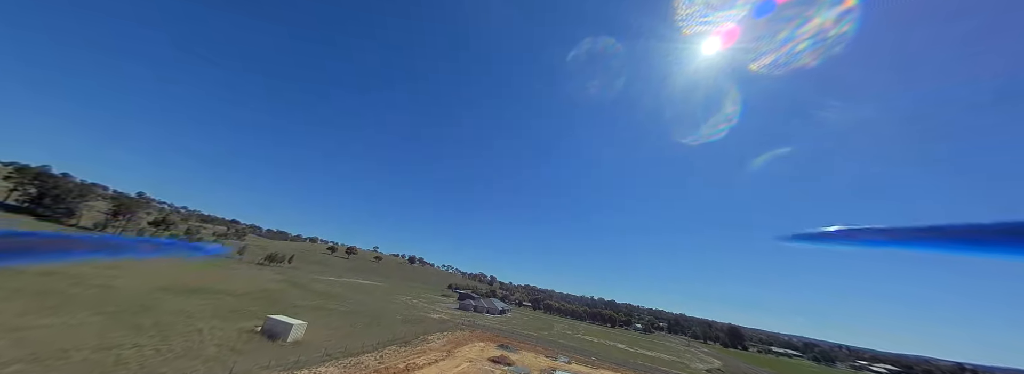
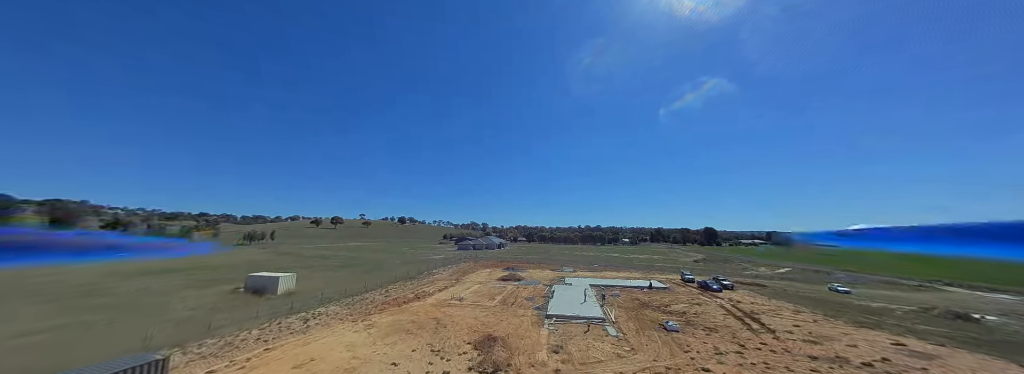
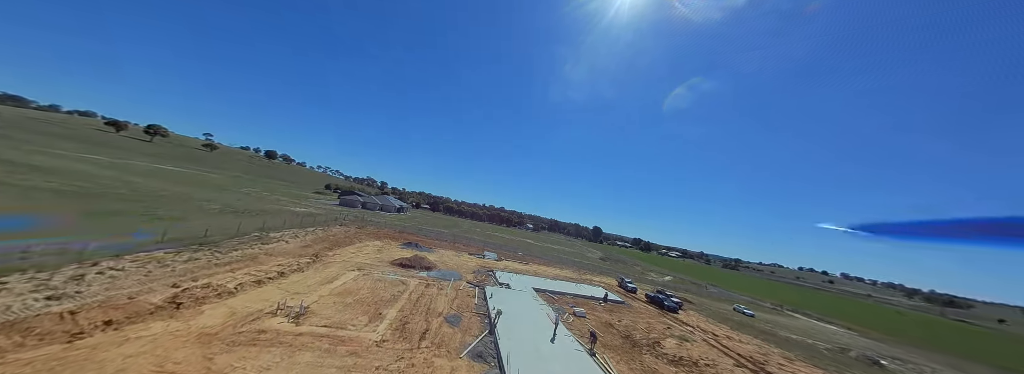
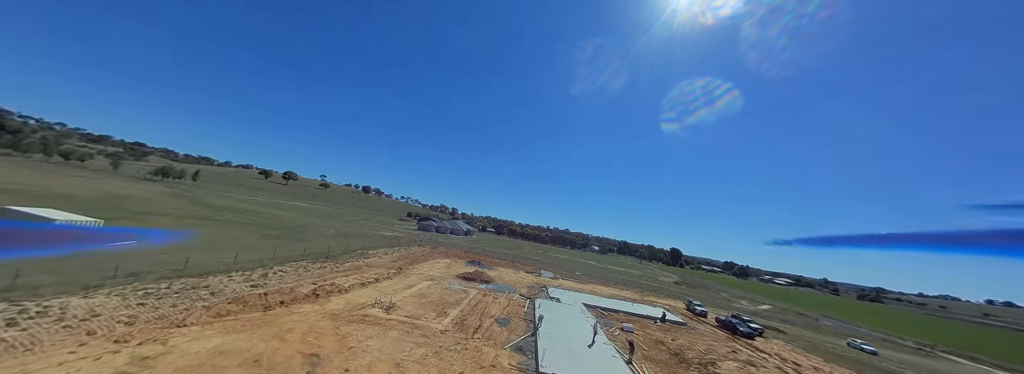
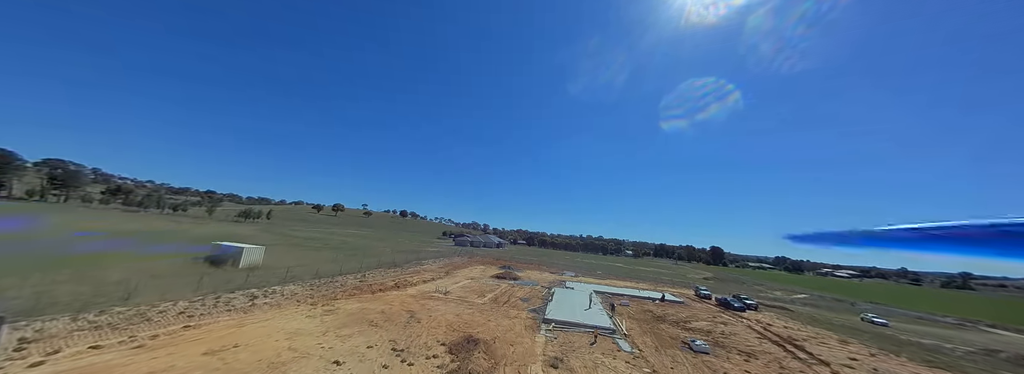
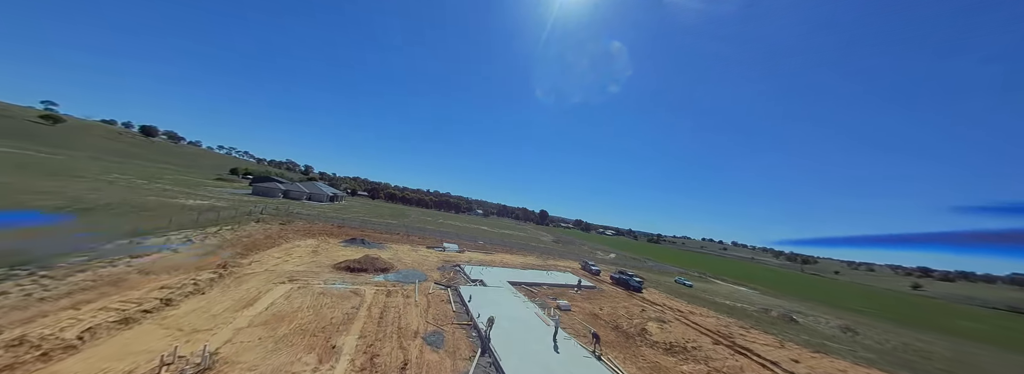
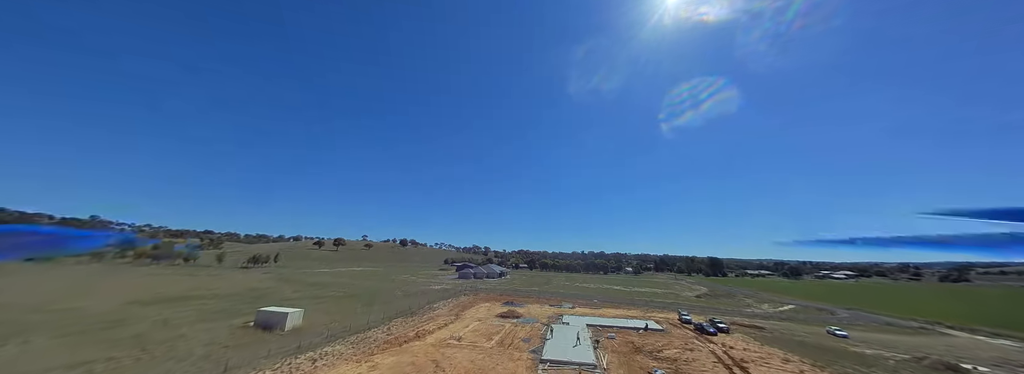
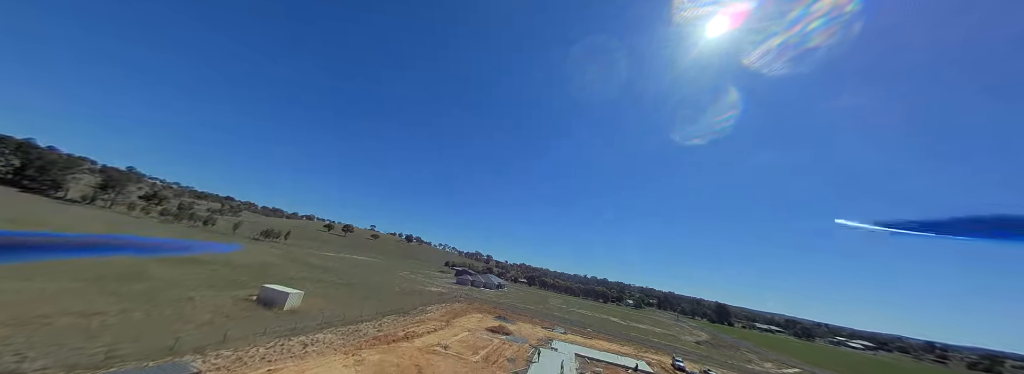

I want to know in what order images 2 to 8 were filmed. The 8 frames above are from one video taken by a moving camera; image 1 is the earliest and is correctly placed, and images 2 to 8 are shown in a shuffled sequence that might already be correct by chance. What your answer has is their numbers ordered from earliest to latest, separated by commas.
8, 7, 2, 5, 4, 3, 6
